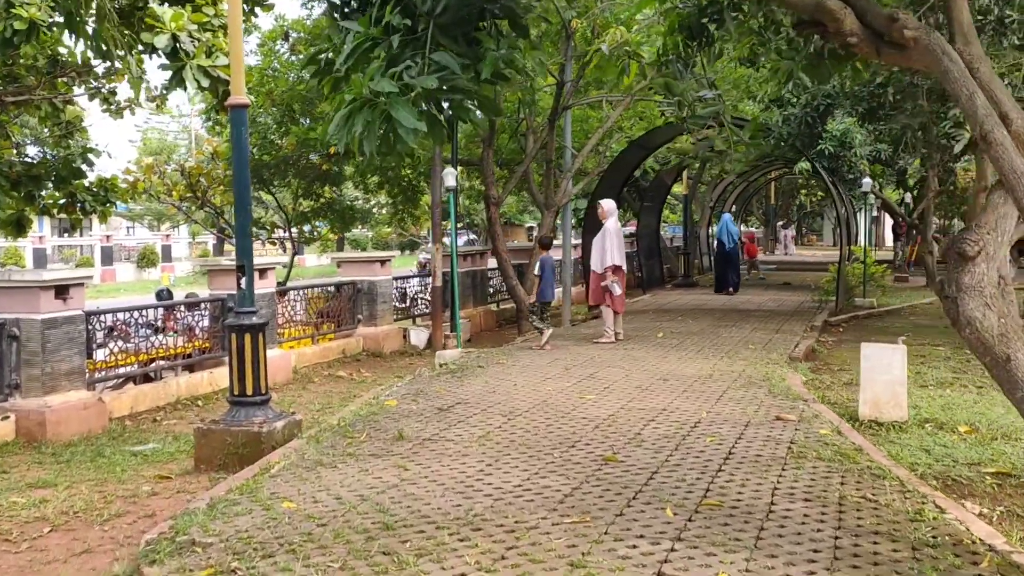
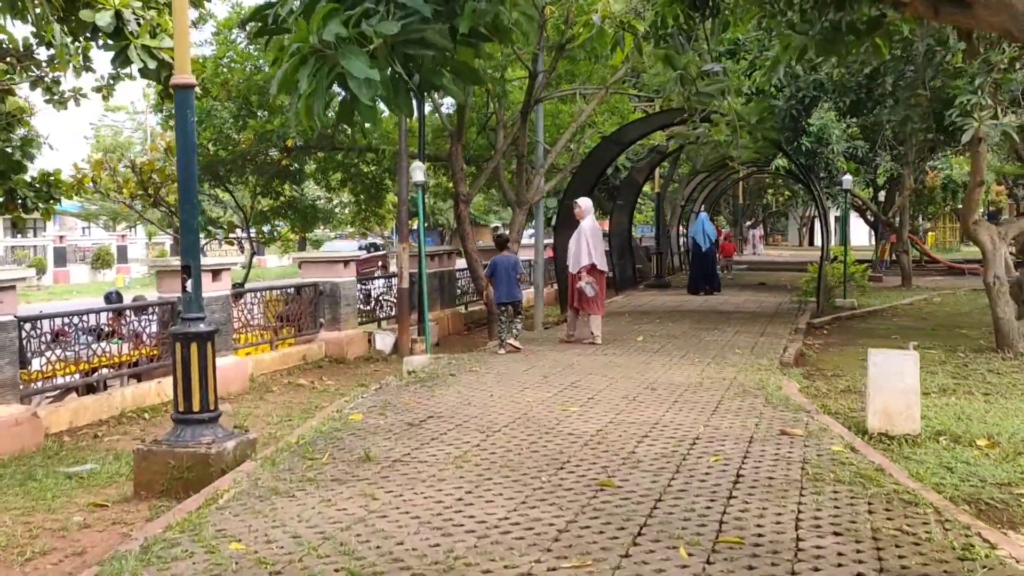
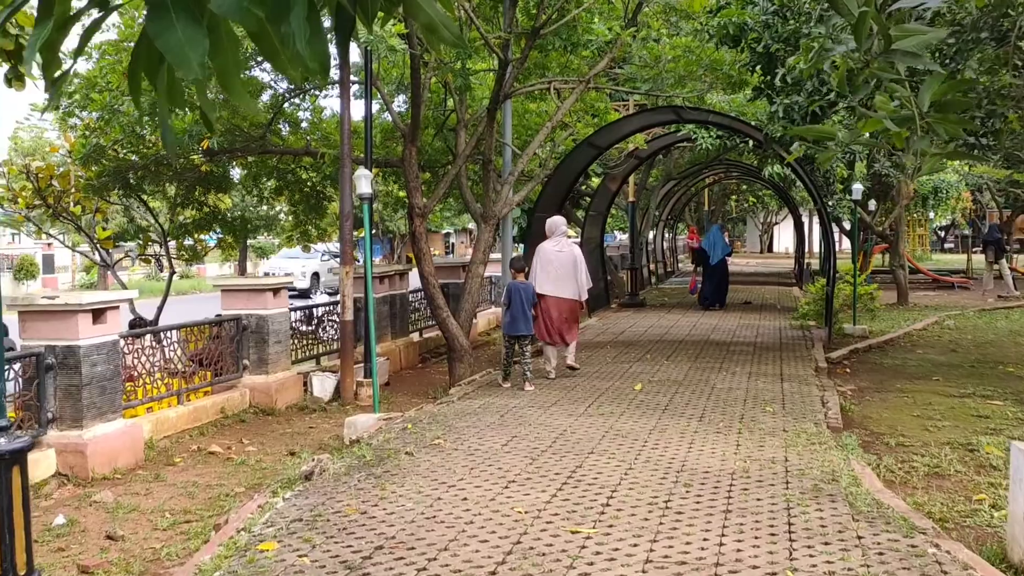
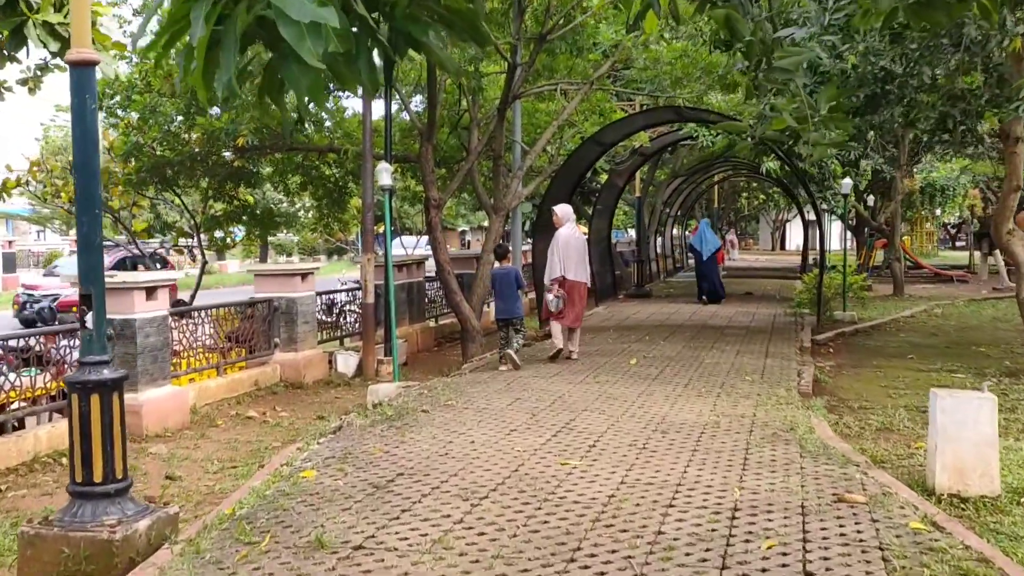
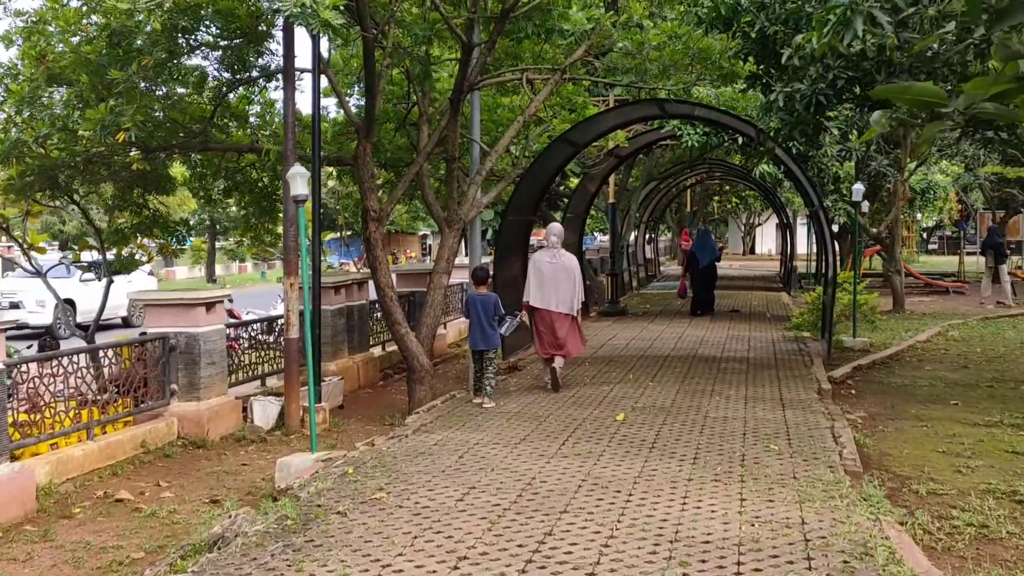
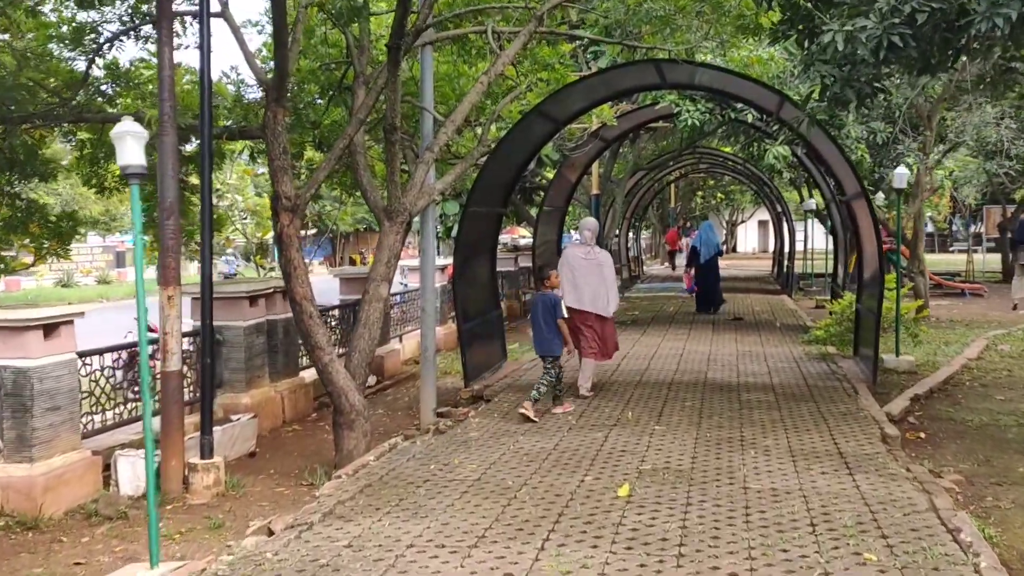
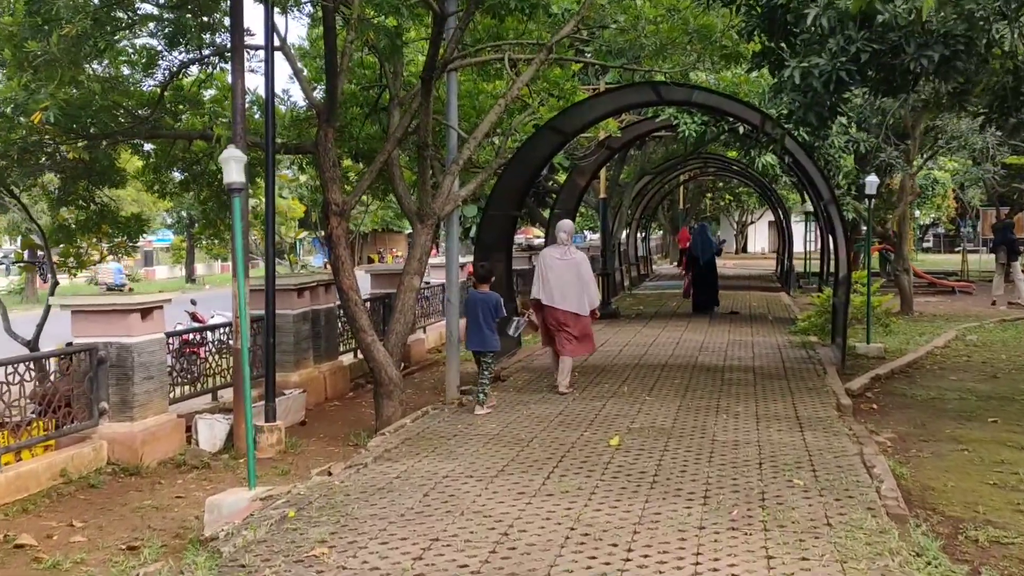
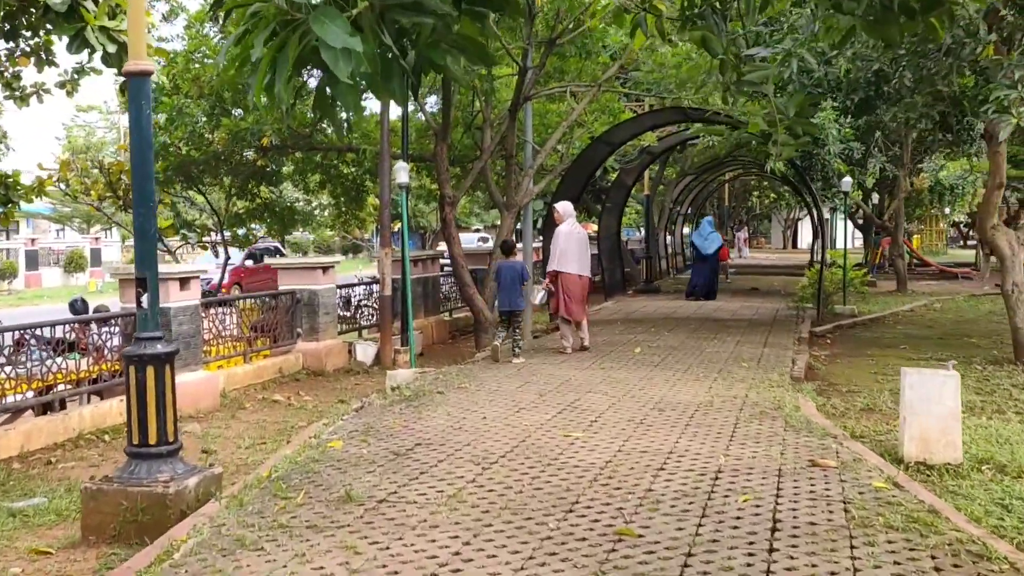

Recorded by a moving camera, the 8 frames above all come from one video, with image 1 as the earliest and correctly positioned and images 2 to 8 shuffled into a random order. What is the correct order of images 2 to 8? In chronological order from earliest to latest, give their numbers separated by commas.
2, 8, 4, 3, 5, 7, 6
